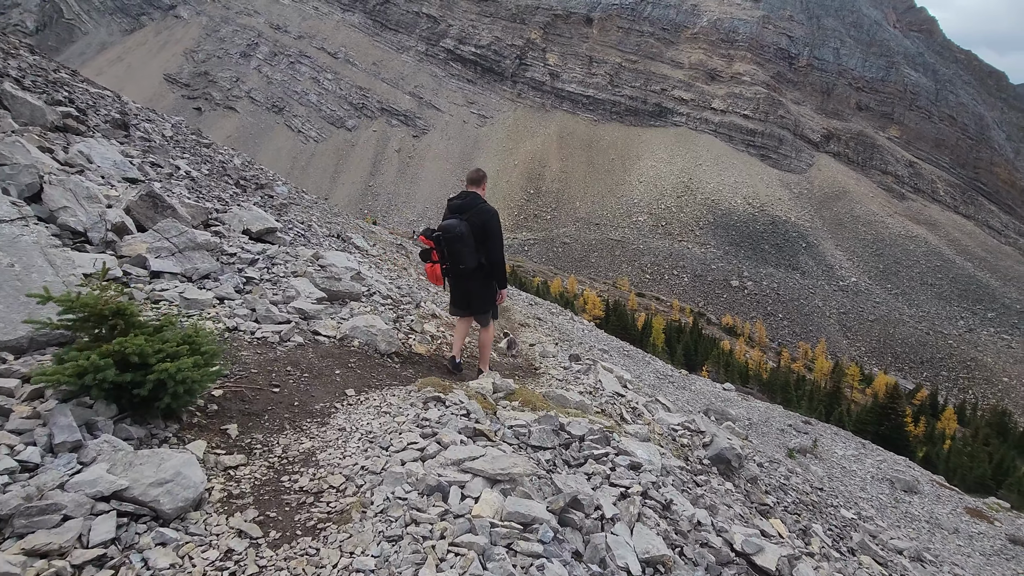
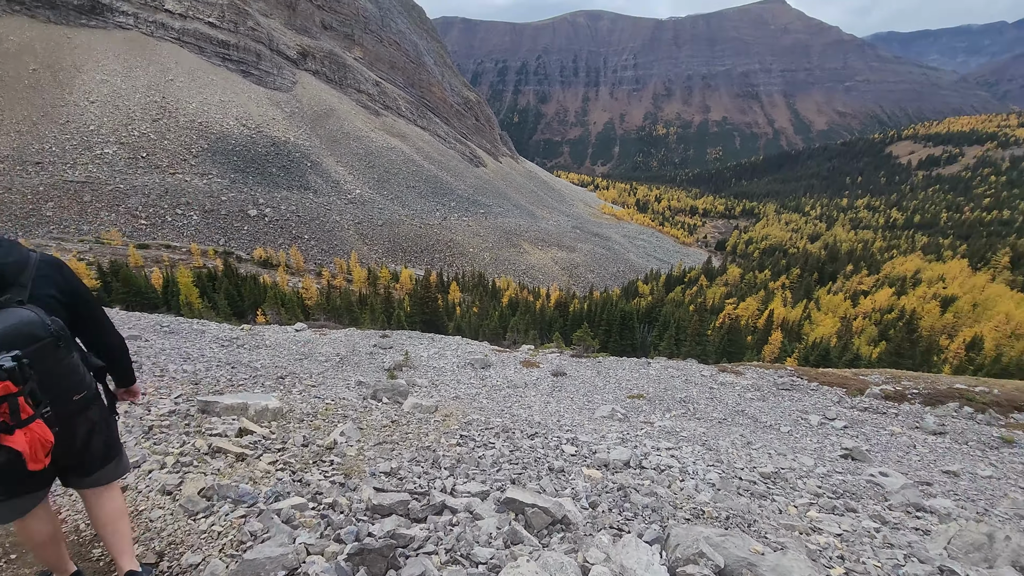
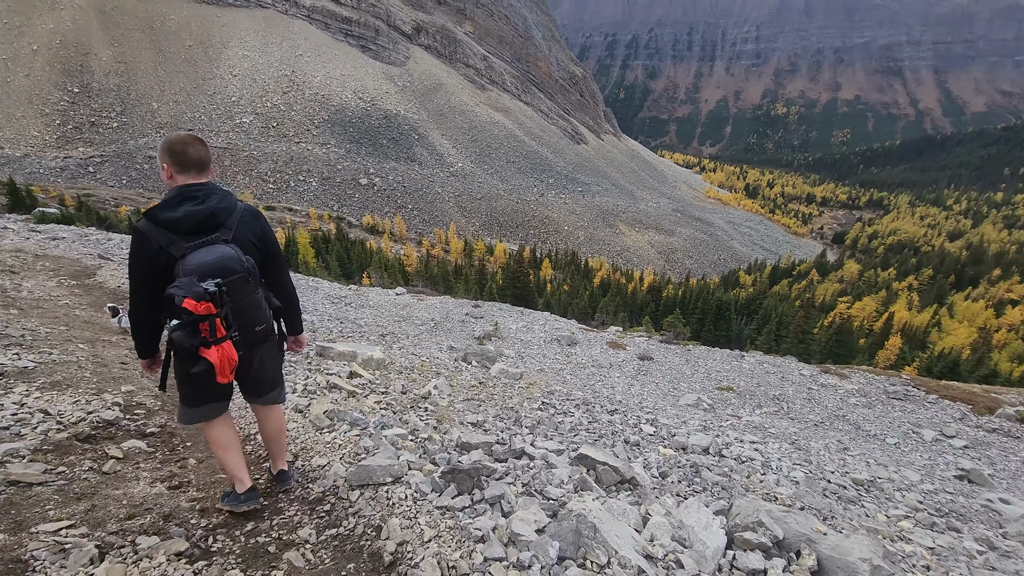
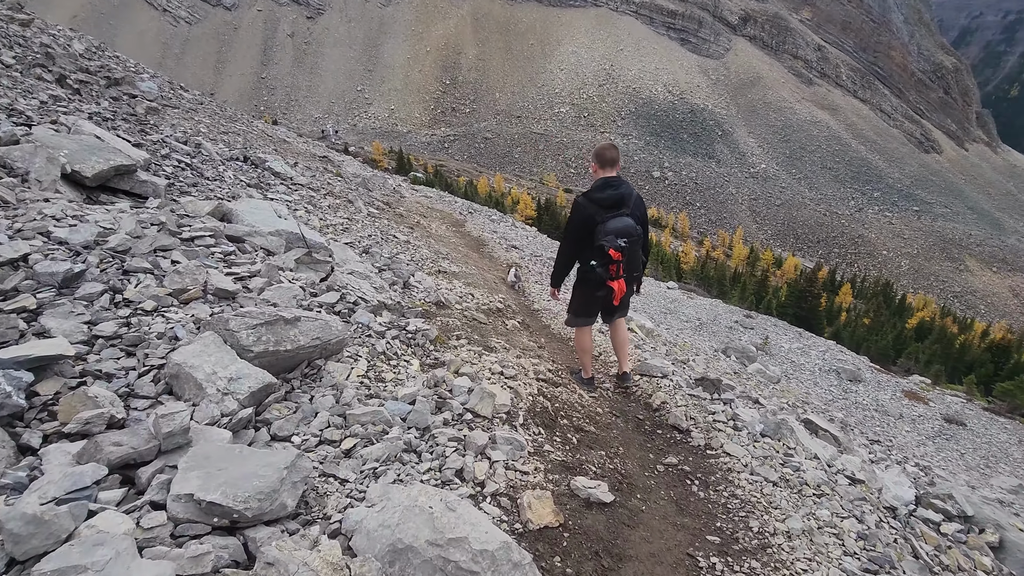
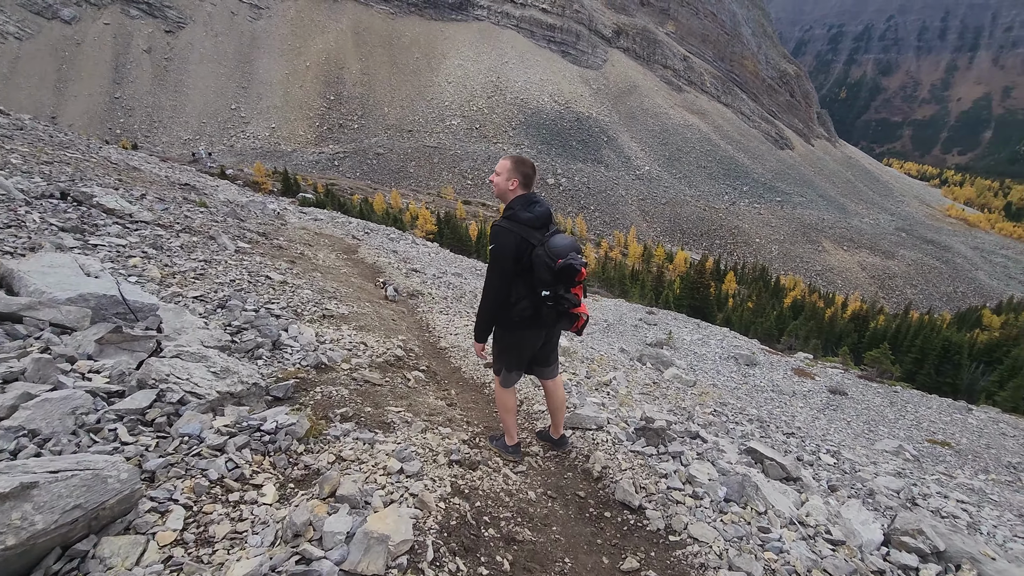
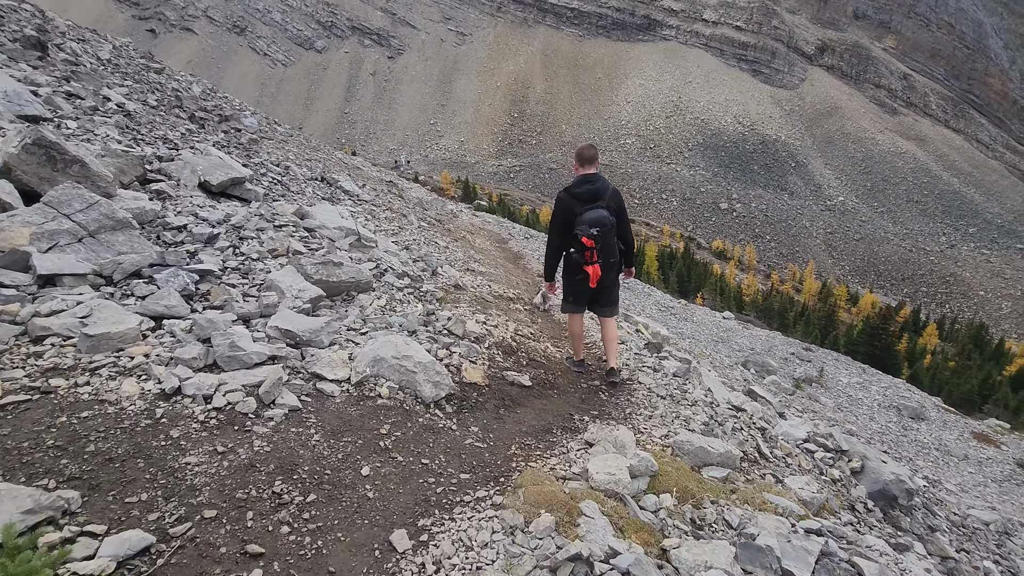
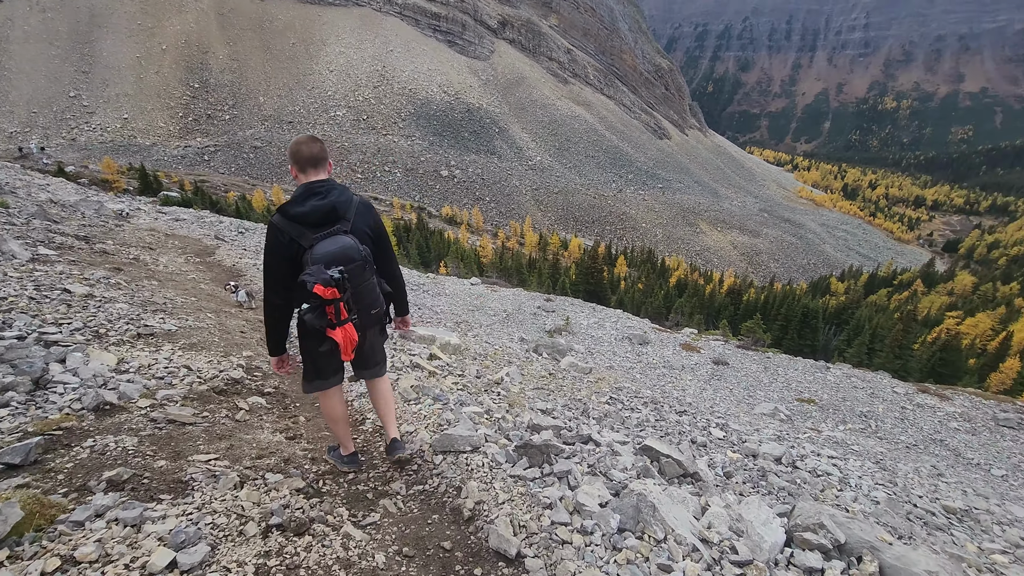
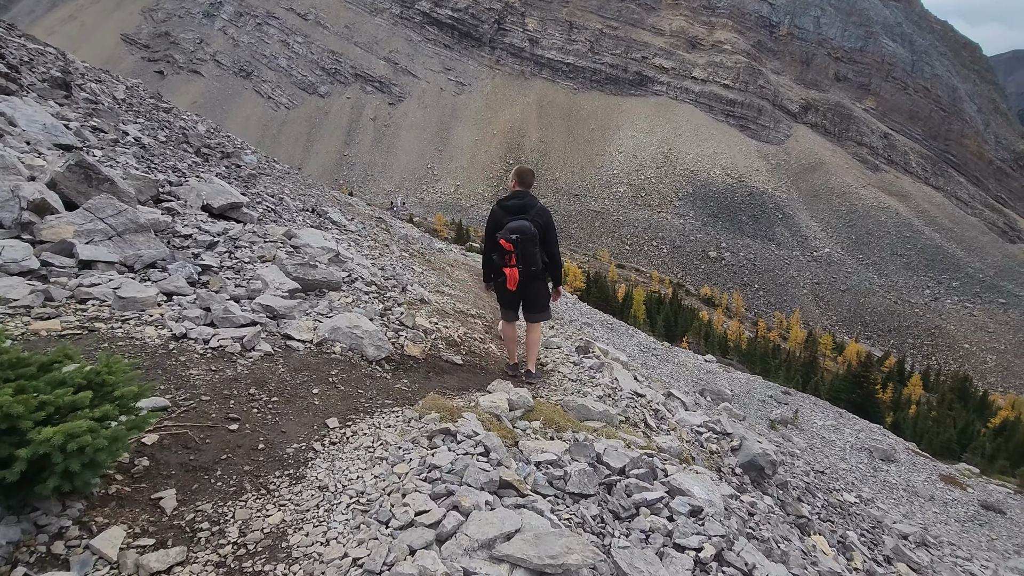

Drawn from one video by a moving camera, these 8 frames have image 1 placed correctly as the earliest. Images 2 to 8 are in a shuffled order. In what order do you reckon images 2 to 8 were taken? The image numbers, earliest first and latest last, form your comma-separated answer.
8, 6, 4, 5, 7, 3, 2
